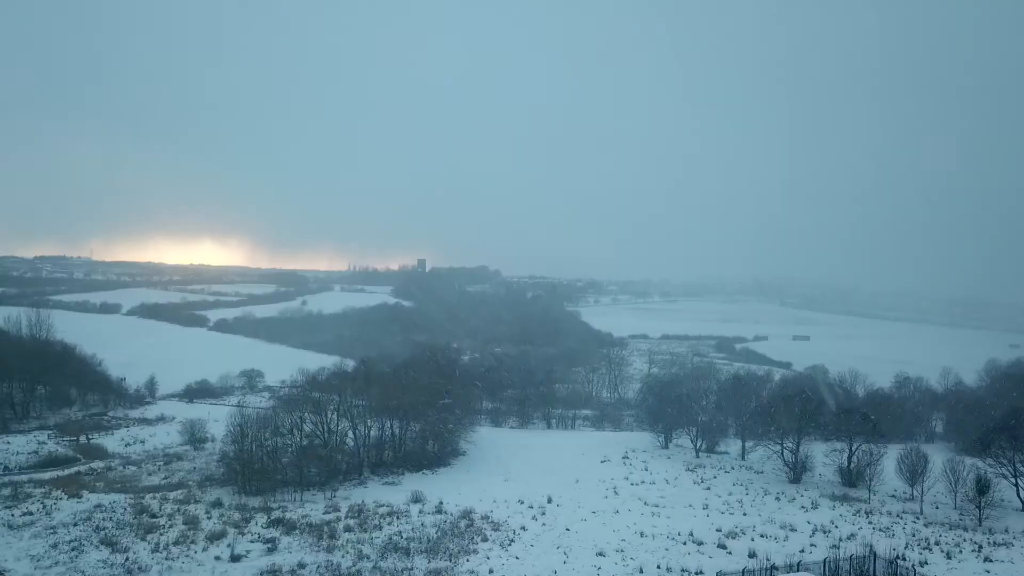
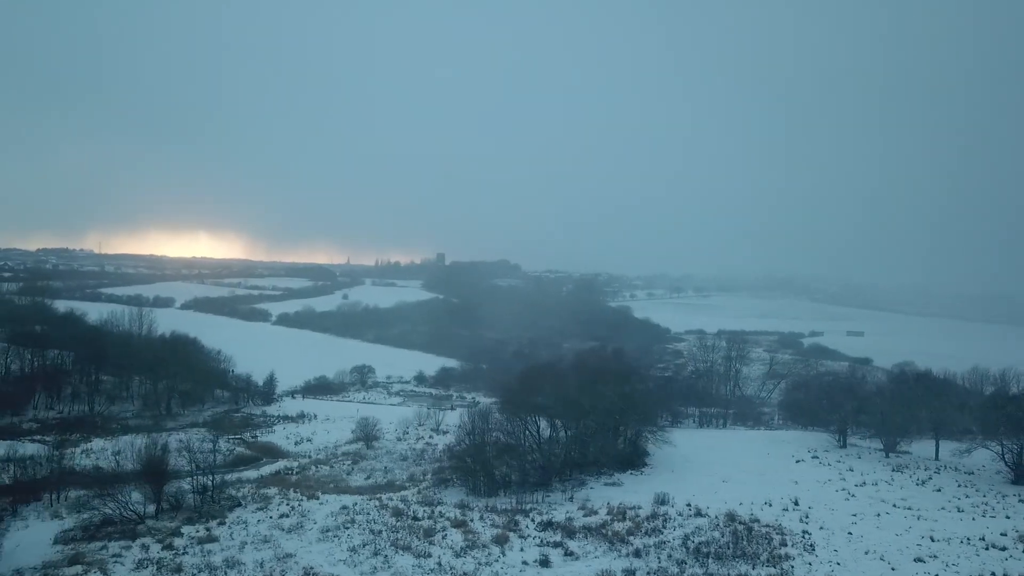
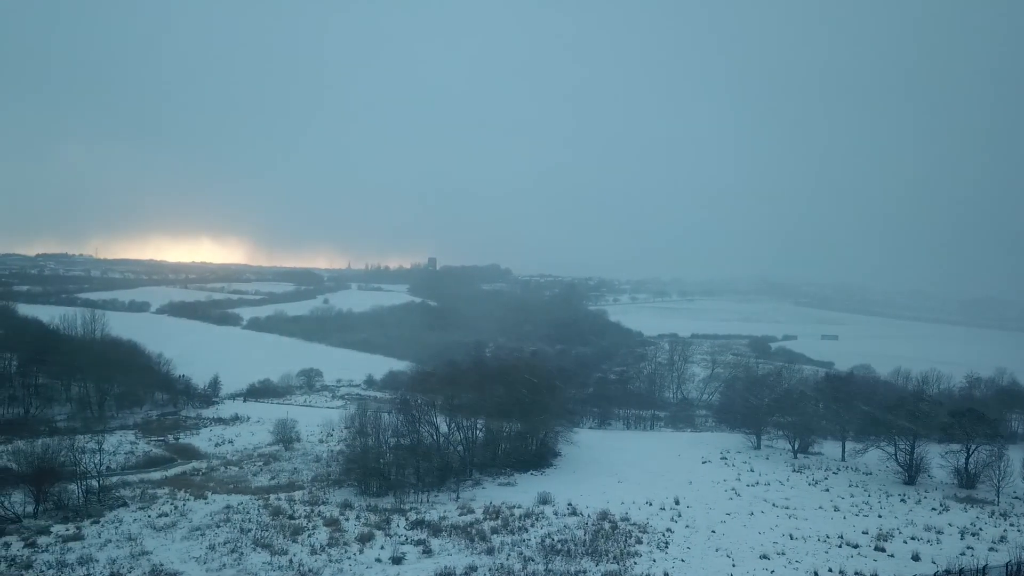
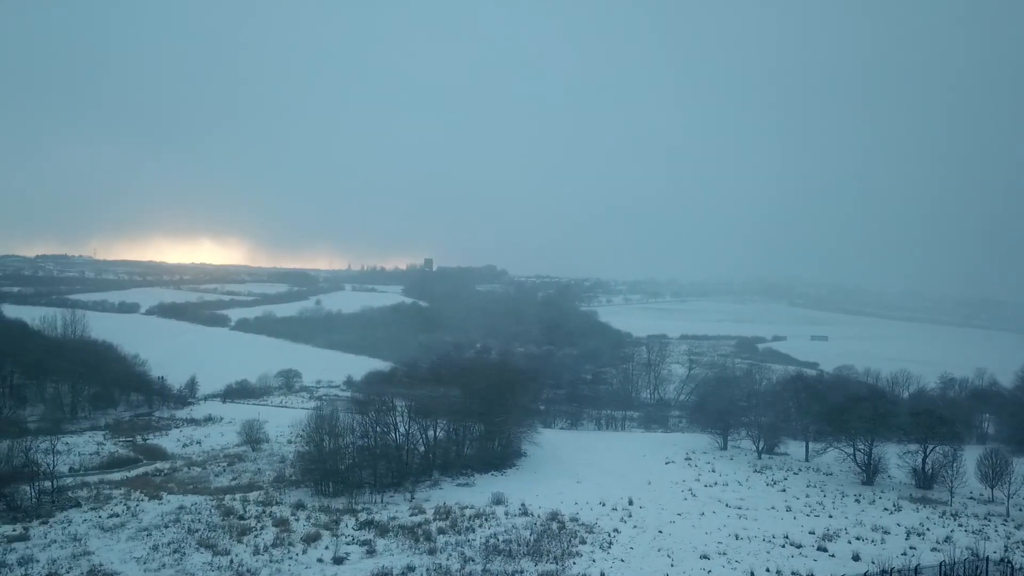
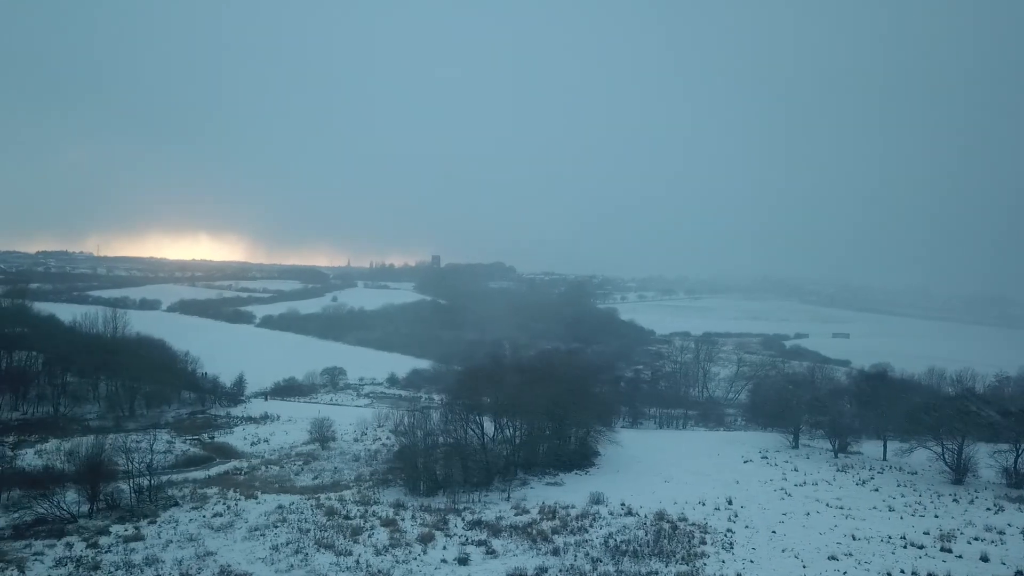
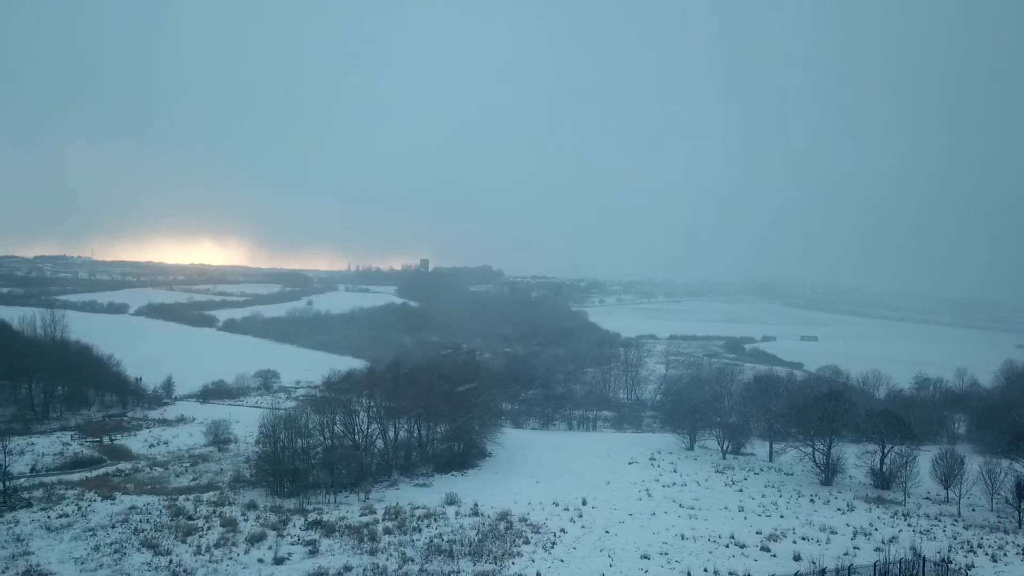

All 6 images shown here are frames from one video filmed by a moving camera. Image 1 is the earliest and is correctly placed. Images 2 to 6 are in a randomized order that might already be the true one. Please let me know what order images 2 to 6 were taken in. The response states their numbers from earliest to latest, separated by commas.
6, 4, 3, 5, 2
